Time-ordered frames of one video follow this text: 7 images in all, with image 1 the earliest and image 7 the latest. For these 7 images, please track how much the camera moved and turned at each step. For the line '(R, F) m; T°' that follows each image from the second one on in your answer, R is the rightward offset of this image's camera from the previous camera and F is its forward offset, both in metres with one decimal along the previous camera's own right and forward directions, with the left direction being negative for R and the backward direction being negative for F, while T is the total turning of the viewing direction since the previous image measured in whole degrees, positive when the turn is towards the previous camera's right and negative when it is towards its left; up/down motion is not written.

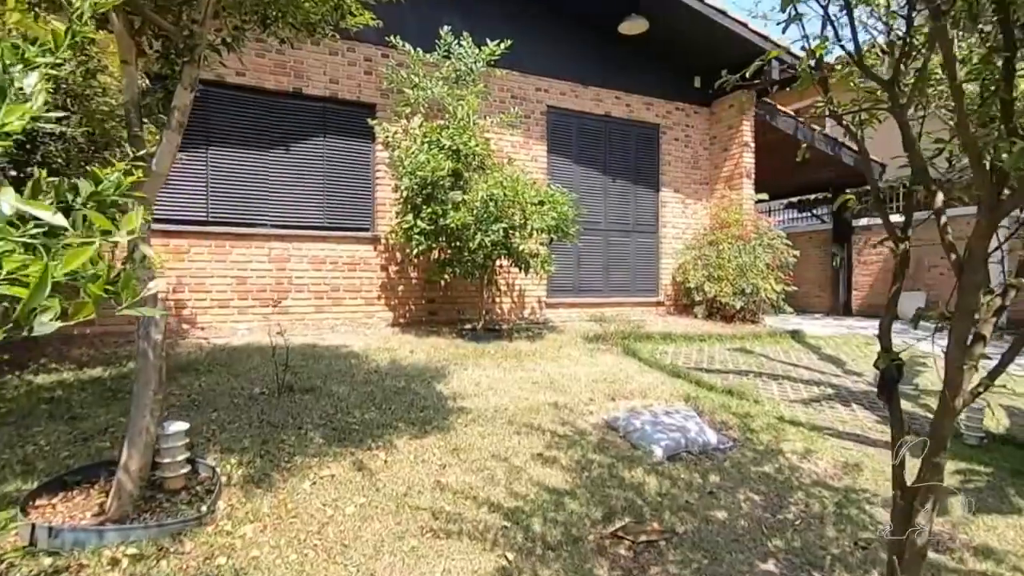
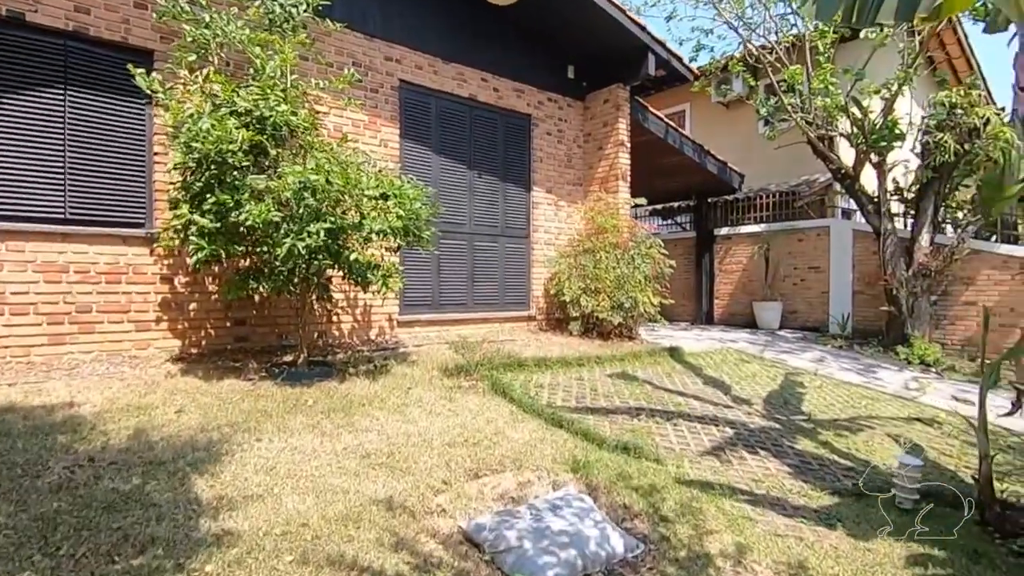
(+0.3, +1.5) m; +13°
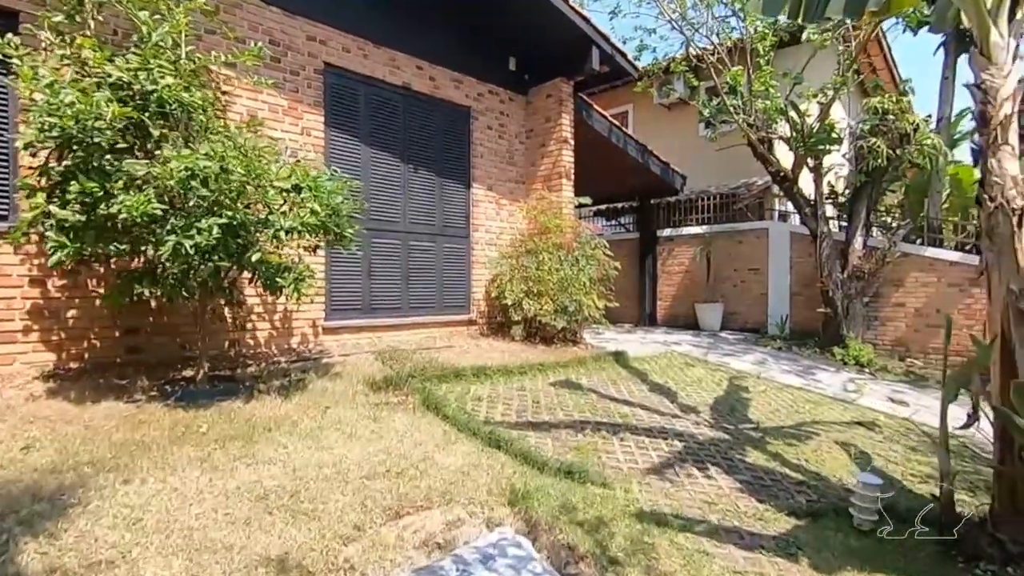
(+0.1, +0.5) m; +6°
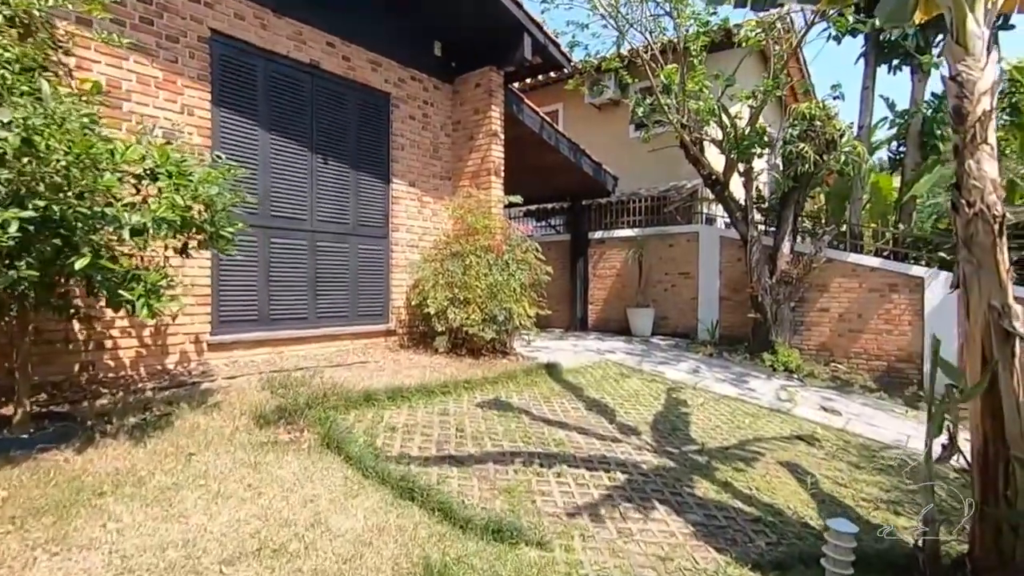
(+0.1, +0.7) m; +7°
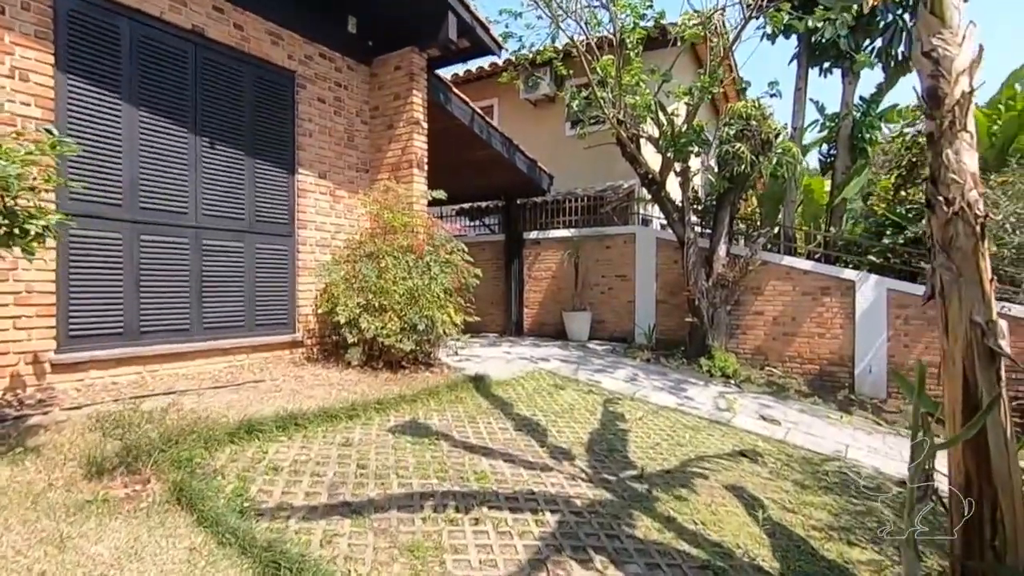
(+0.2, +0.7) m; +6°
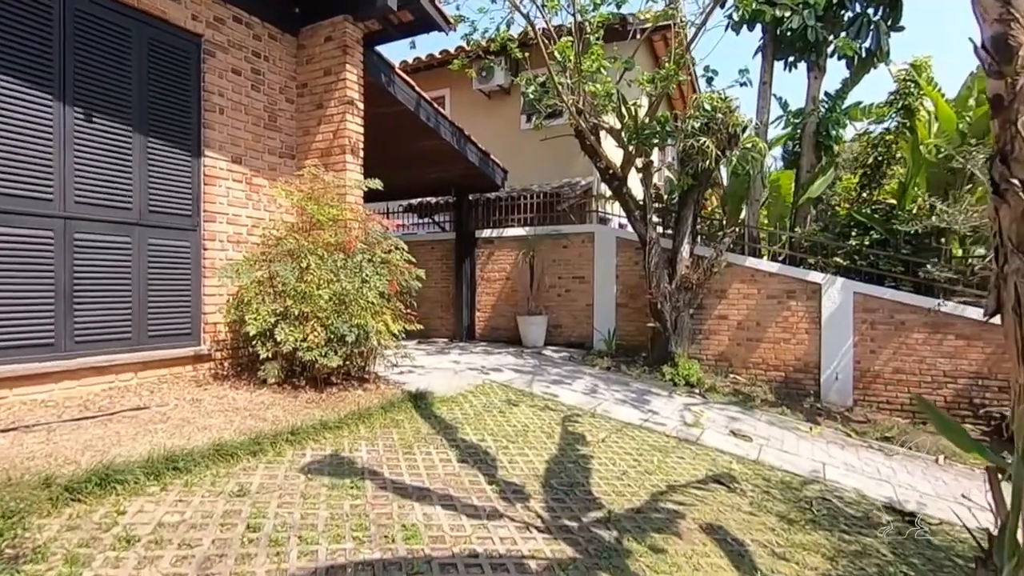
(+0.1, +0.8) m; +5°
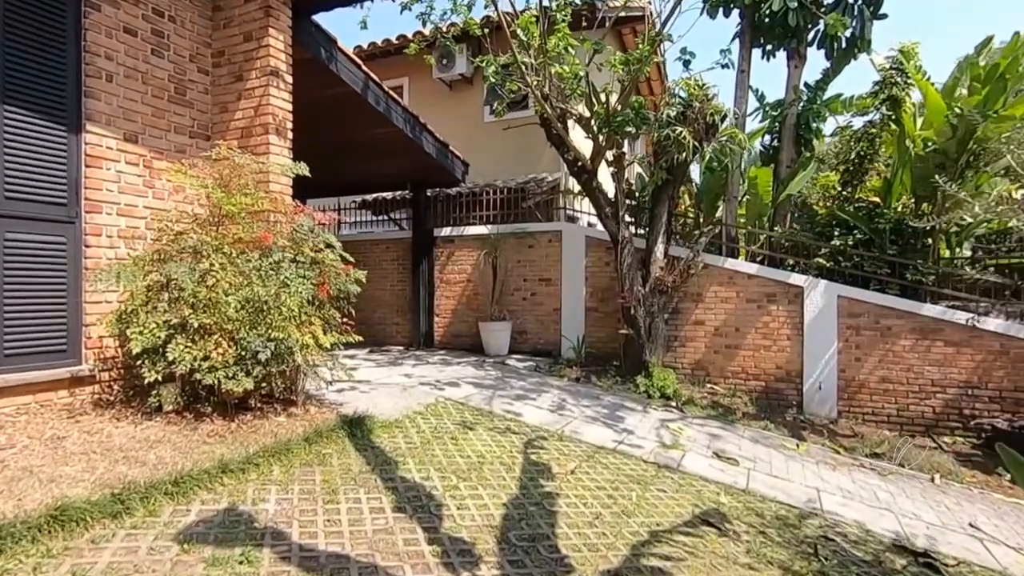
(+0.1, +0.9) m; +3°
